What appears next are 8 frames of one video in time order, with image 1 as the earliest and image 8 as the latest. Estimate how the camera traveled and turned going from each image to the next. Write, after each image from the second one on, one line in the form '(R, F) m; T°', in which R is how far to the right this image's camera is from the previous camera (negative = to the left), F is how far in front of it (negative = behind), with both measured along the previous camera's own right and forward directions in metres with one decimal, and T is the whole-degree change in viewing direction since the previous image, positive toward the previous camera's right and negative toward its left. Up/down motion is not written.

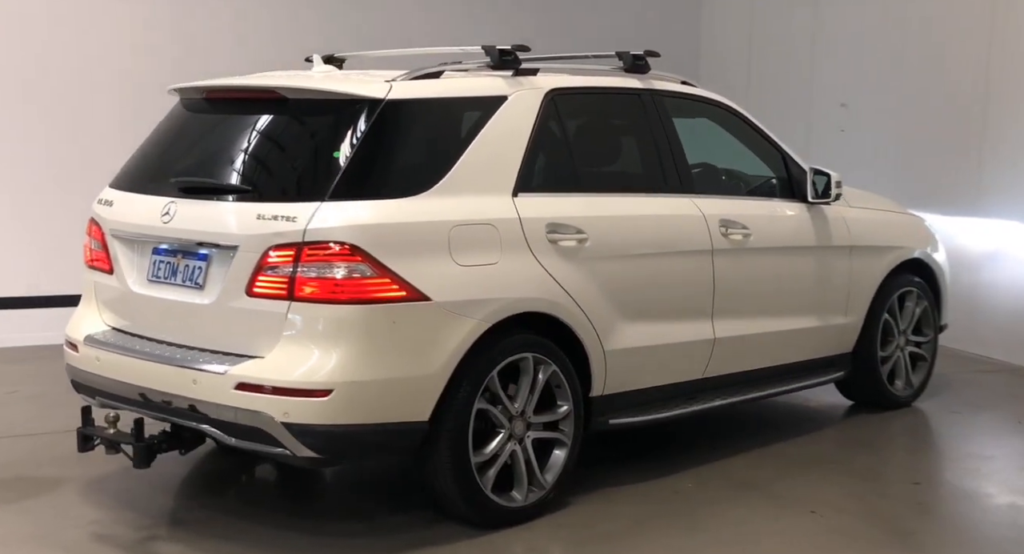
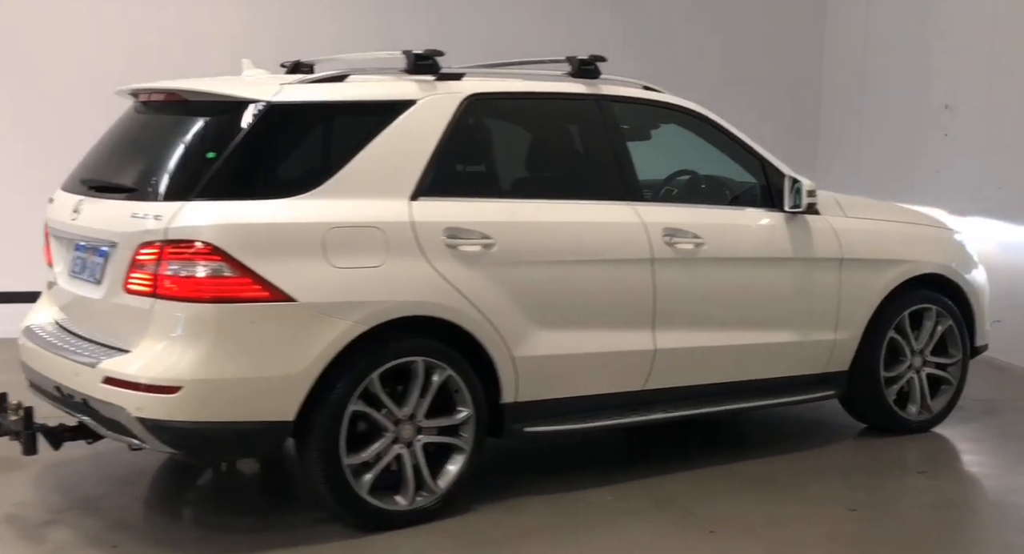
(+0.9, +0.1) m; -9°
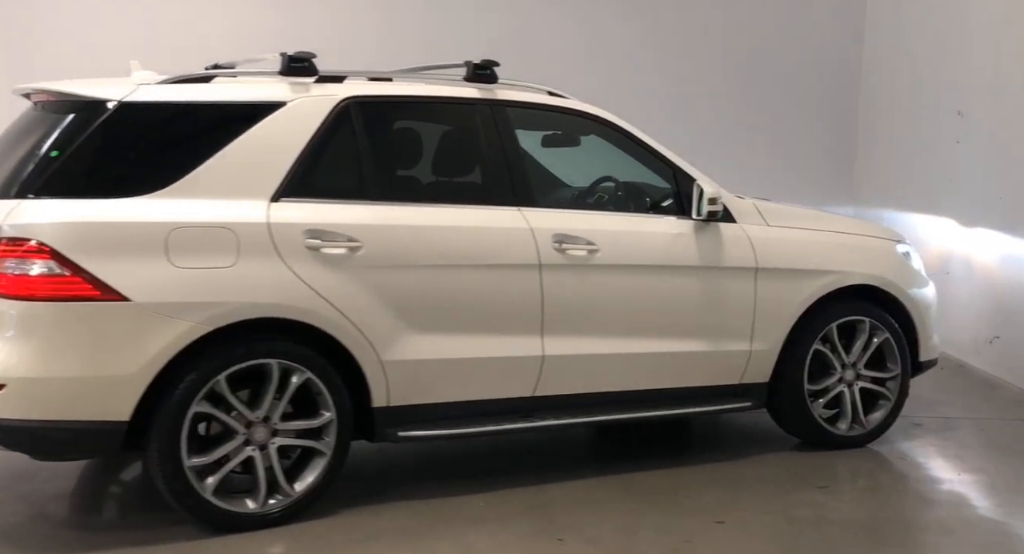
(+0.7, +0.1) m; -3°
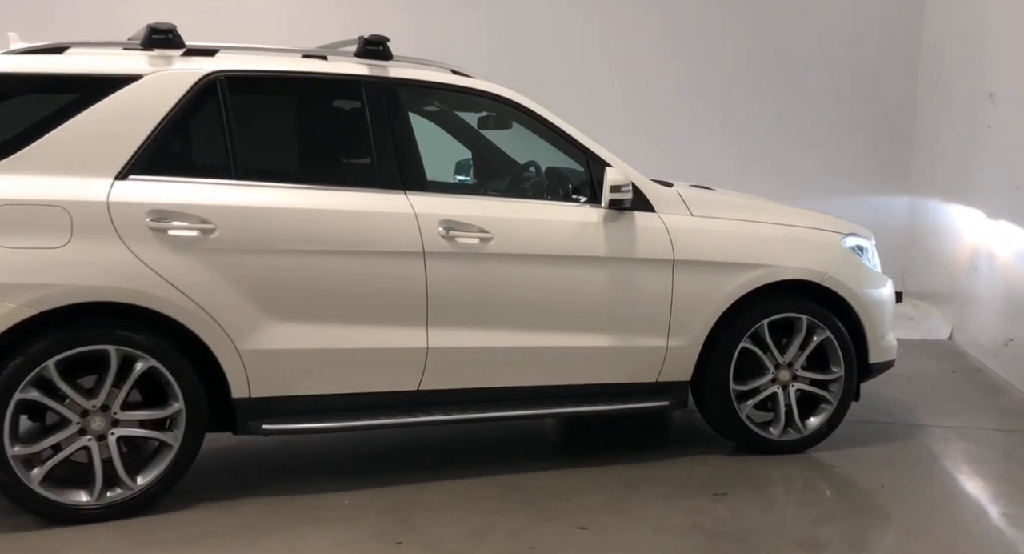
(+0.6, +0.2) m; -3°
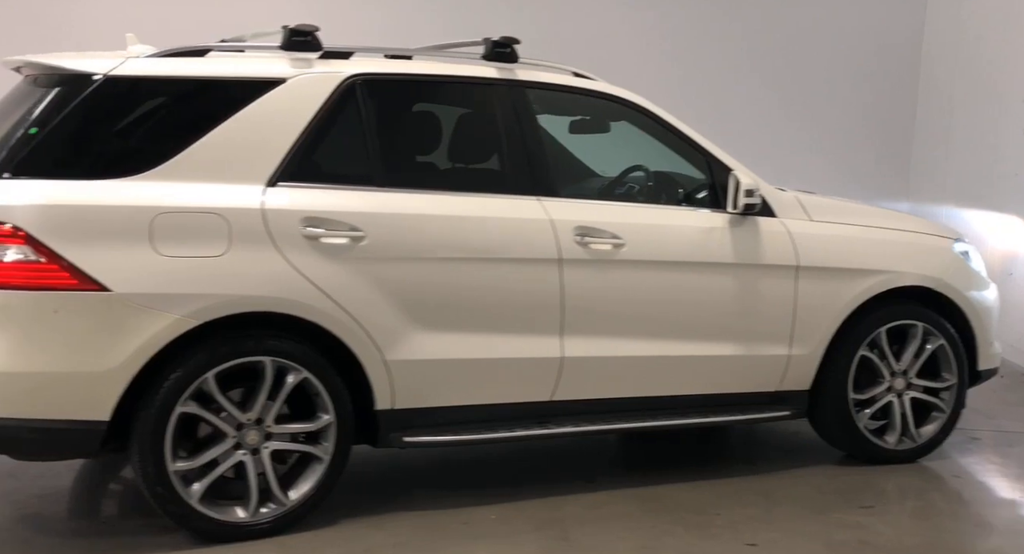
(-0.6, +0.1) m; 0°
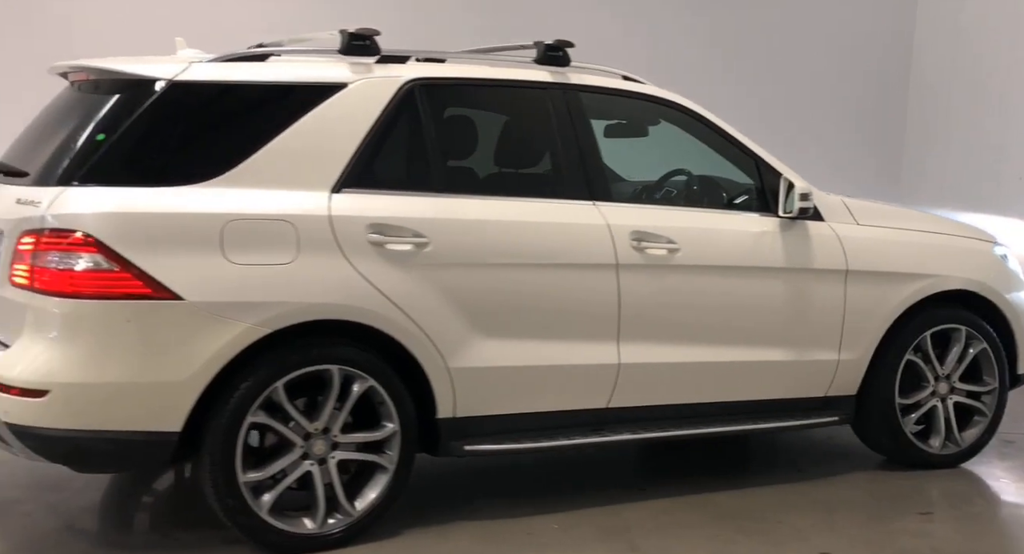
(-0.3, 0.0) m; +1°
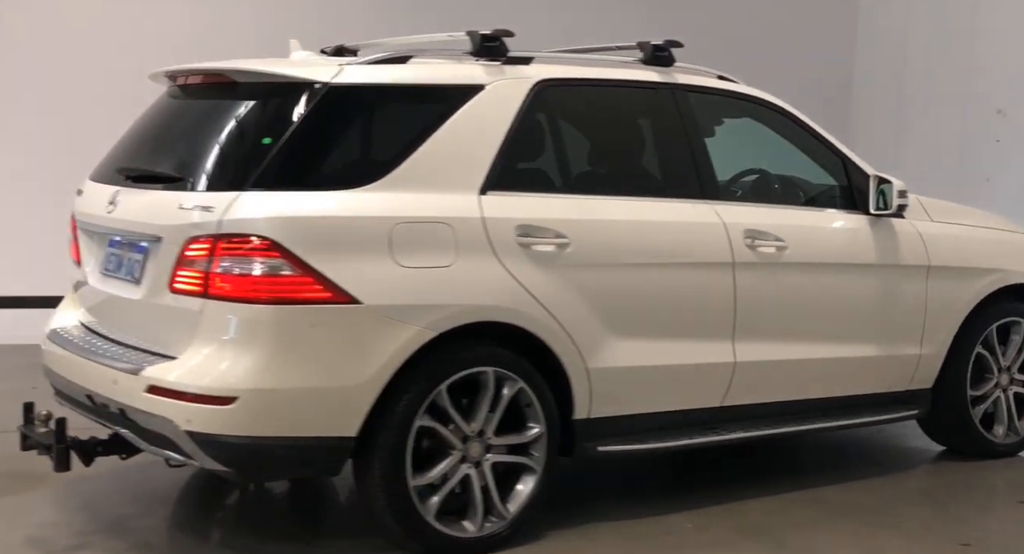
(-0.7, 0.0) m; +4°
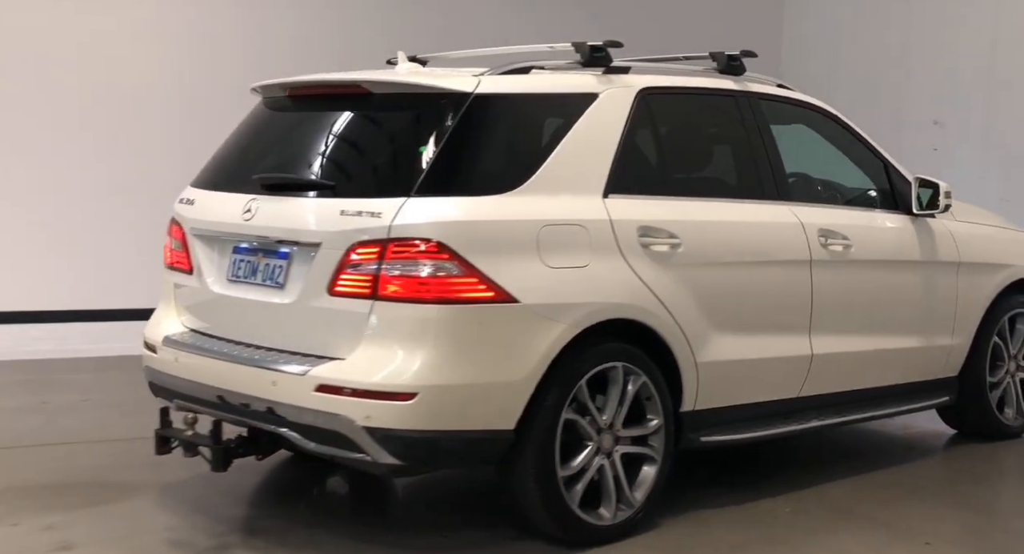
(-0.7, -0.1) m; +5°
